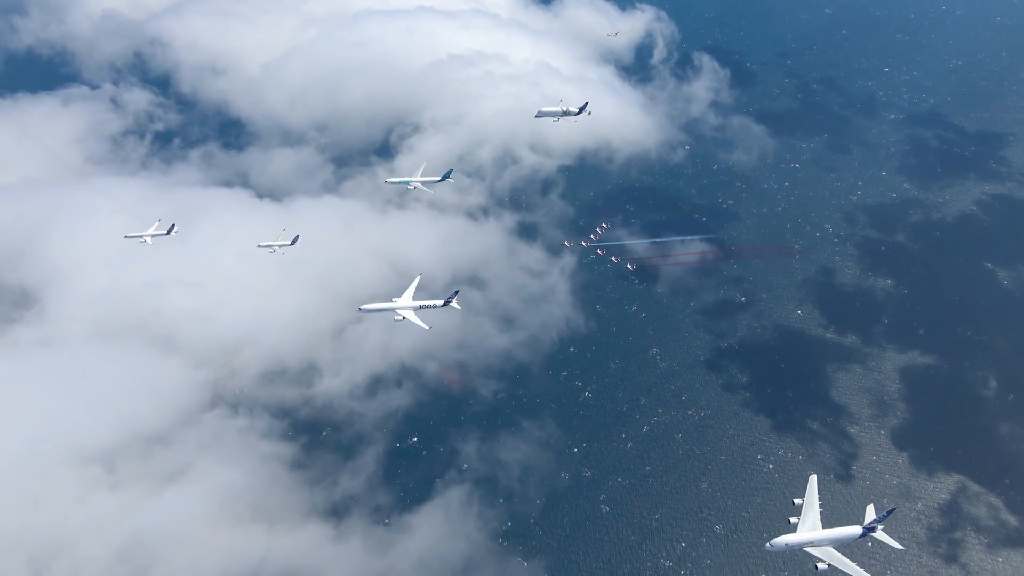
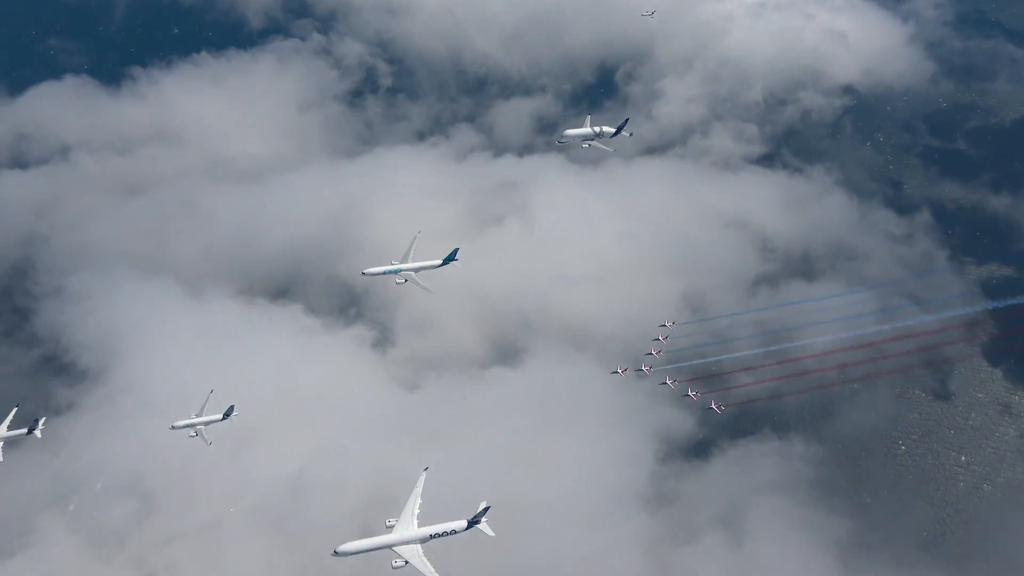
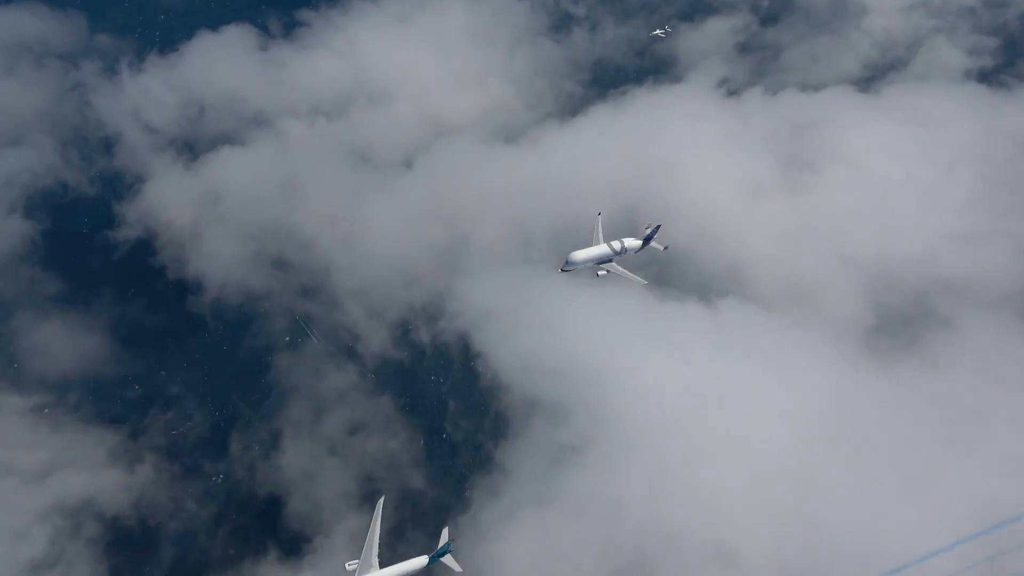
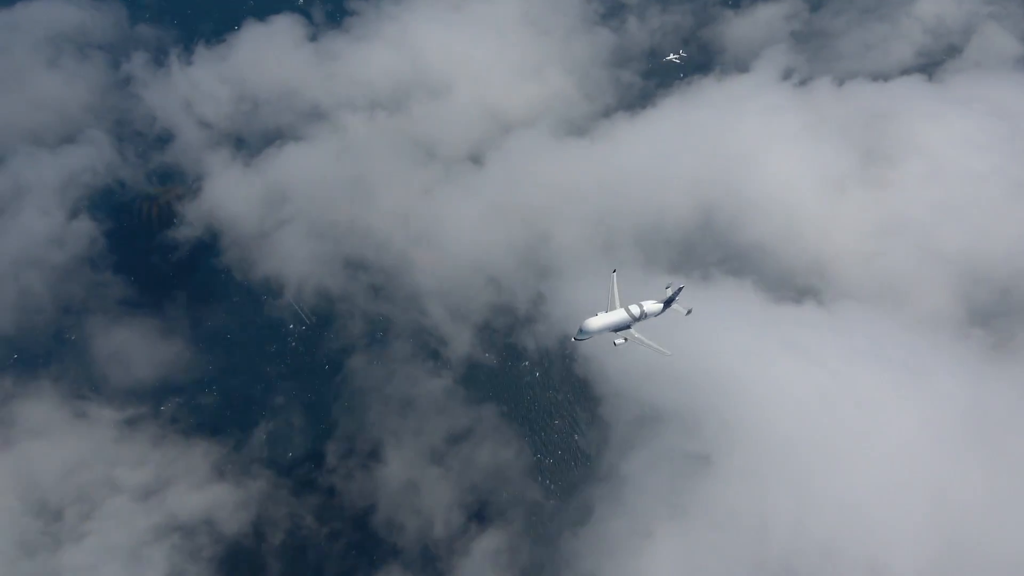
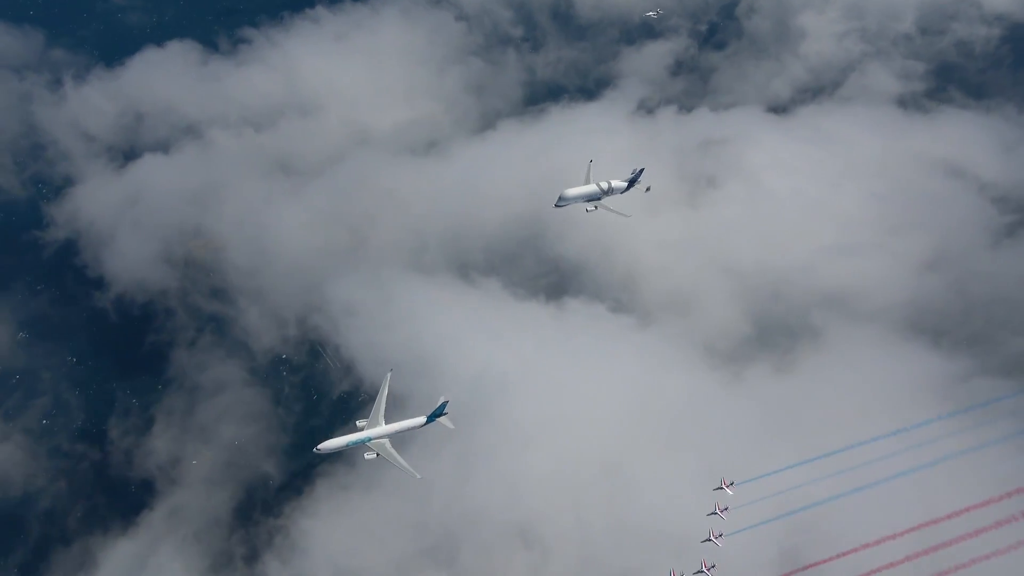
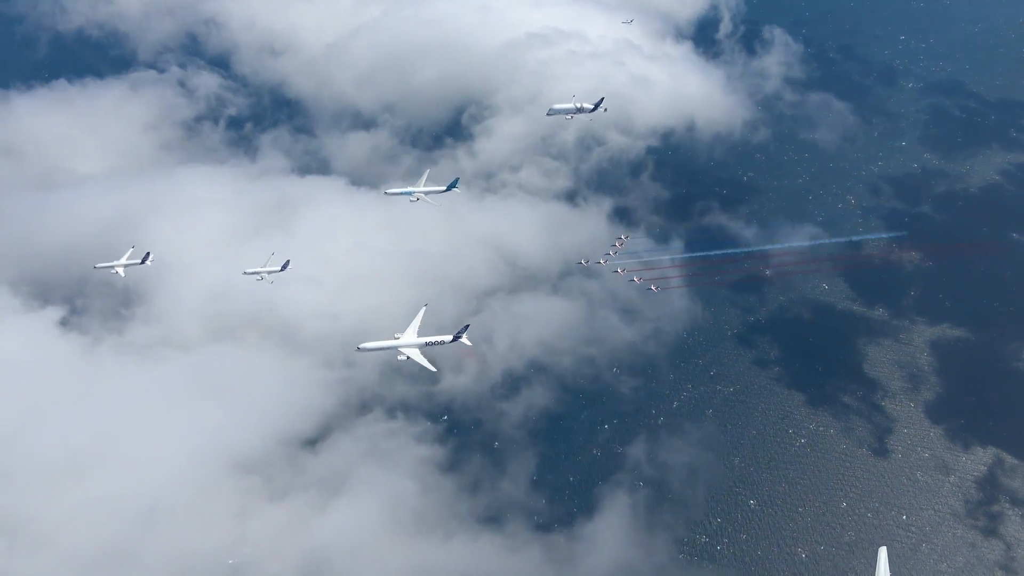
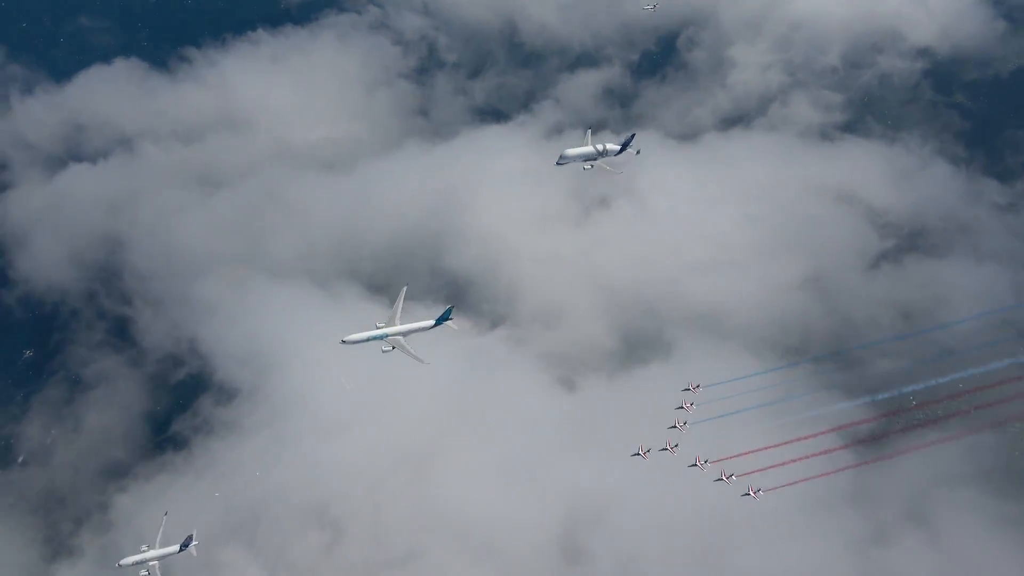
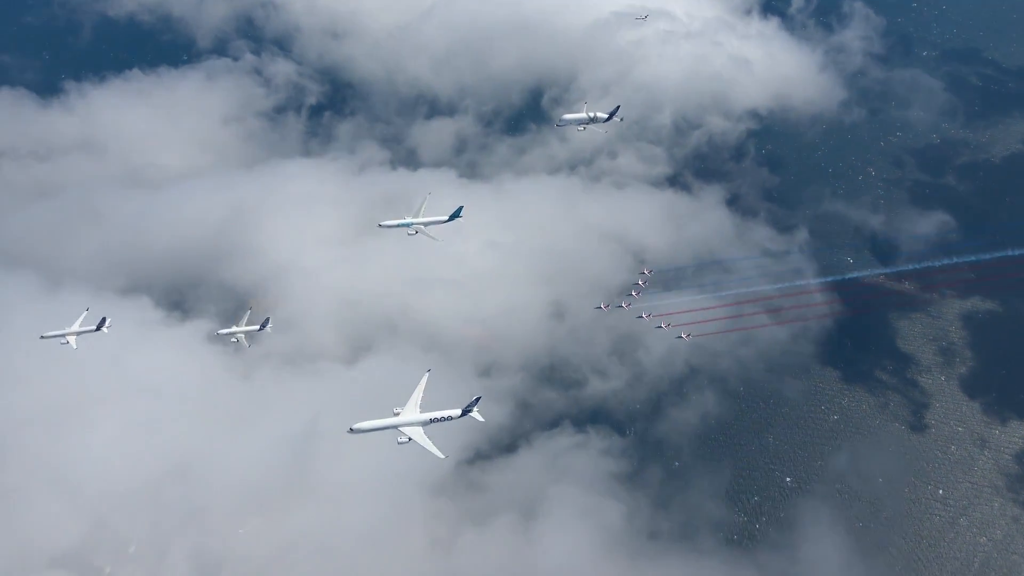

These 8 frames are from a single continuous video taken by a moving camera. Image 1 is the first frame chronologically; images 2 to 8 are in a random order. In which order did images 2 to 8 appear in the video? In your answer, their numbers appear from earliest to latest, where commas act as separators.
6, 8, 2, 7, 5, 3, 4
